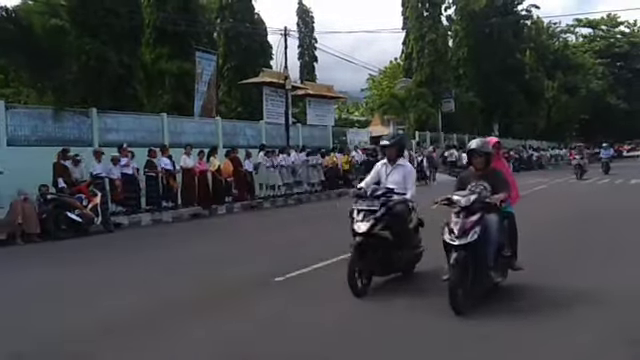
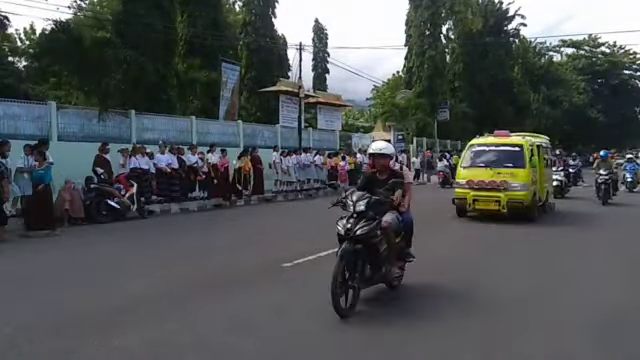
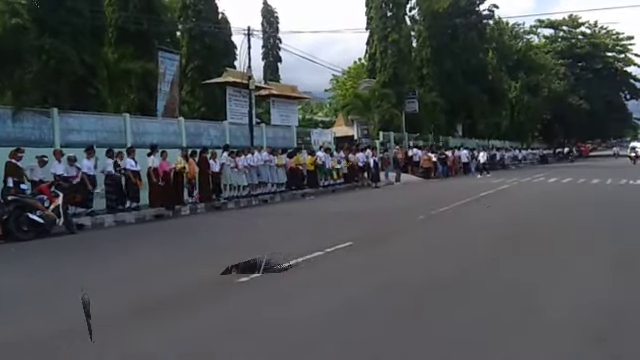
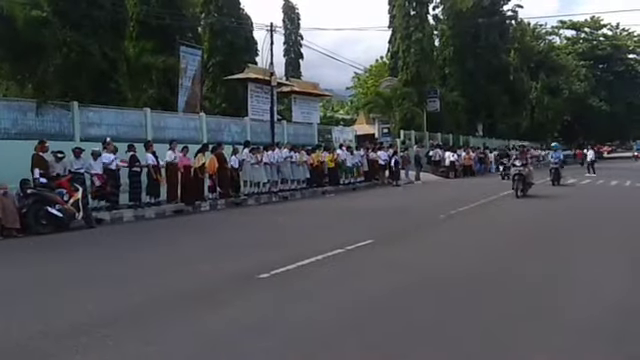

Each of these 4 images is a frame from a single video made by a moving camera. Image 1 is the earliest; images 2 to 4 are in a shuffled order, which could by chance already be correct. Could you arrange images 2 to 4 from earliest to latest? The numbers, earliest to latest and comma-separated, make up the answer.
4, 3, 2
